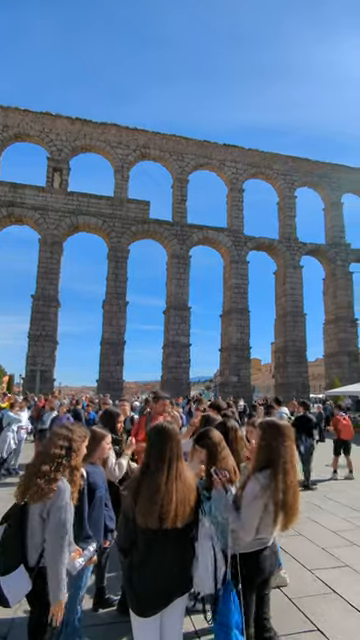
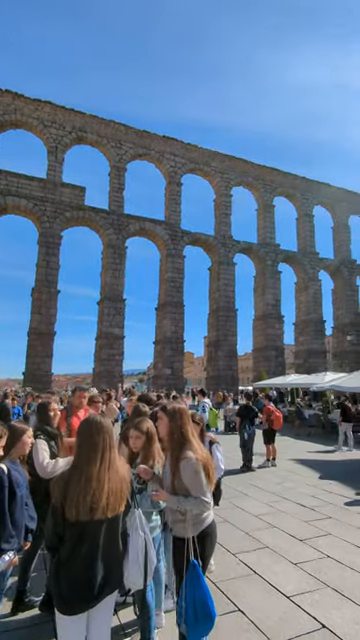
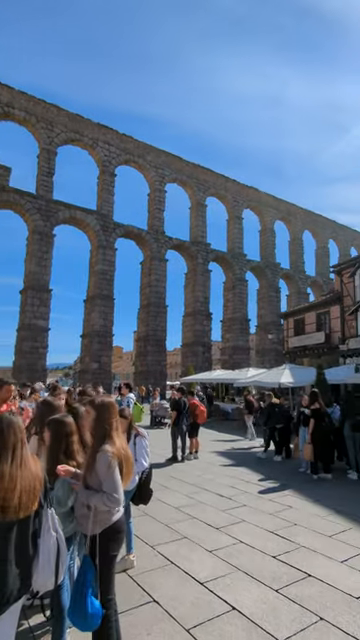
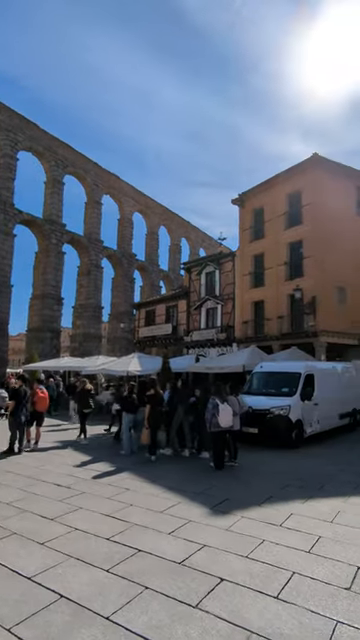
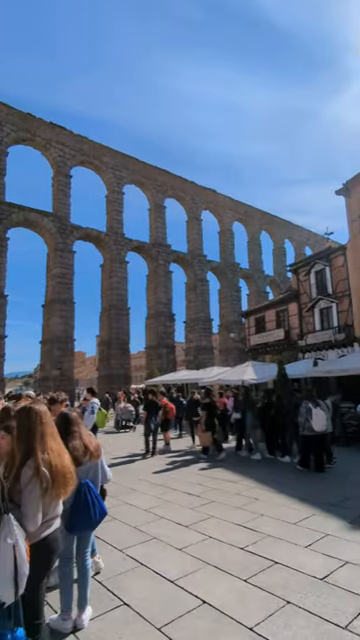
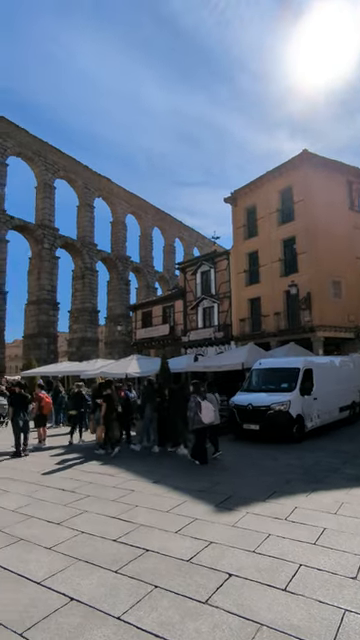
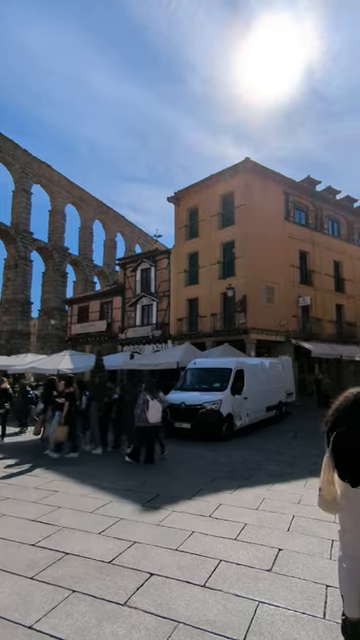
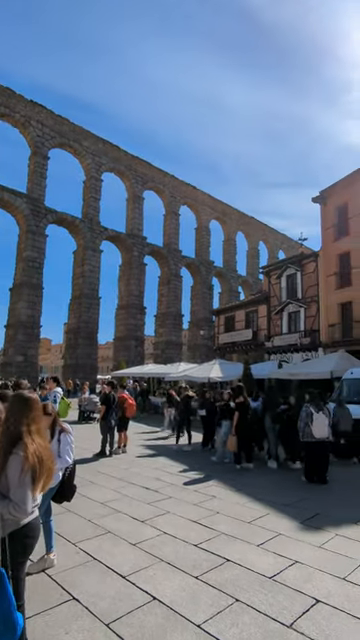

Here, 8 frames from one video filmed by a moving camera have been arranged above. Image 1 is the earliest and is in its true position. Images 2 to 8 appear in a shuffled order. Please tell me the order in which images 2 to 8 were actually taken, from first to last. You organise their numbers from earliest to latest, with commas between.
2, 3, 8, 4, 7, 6, 5
